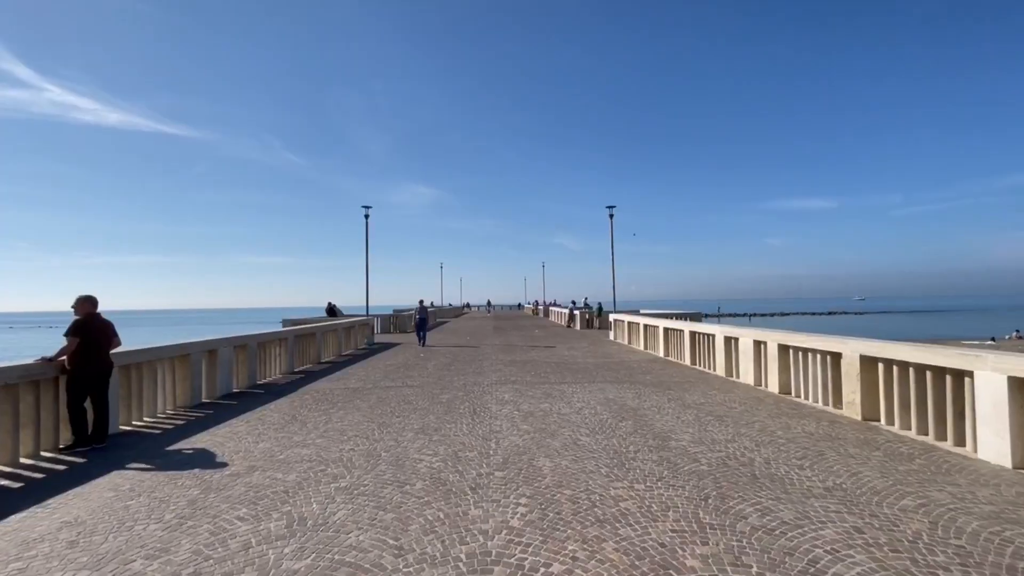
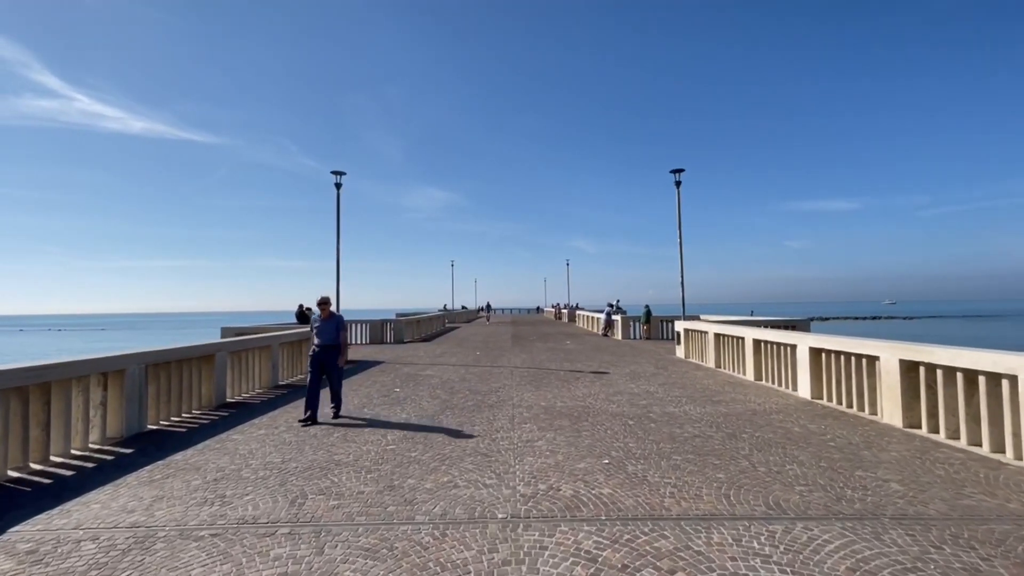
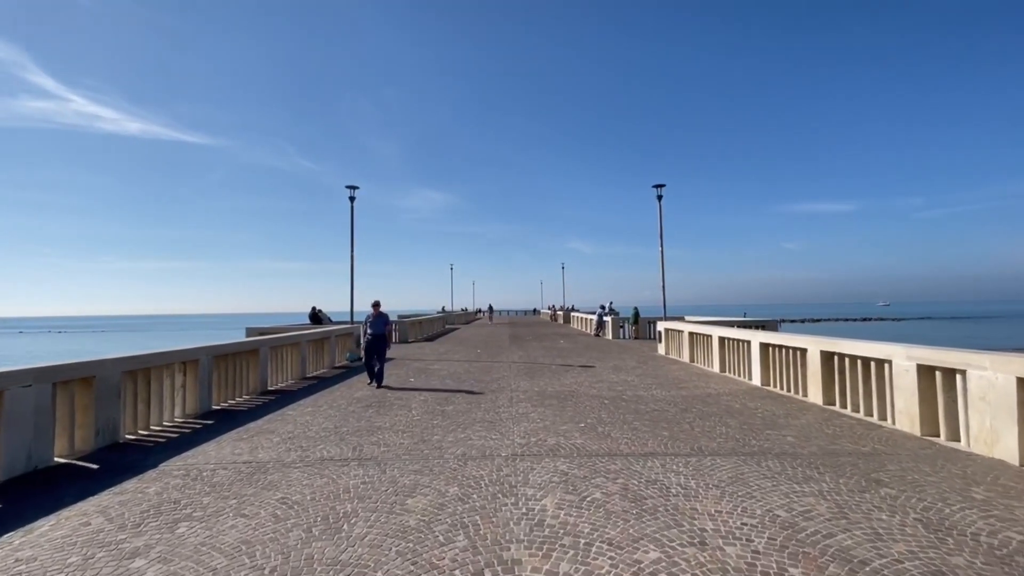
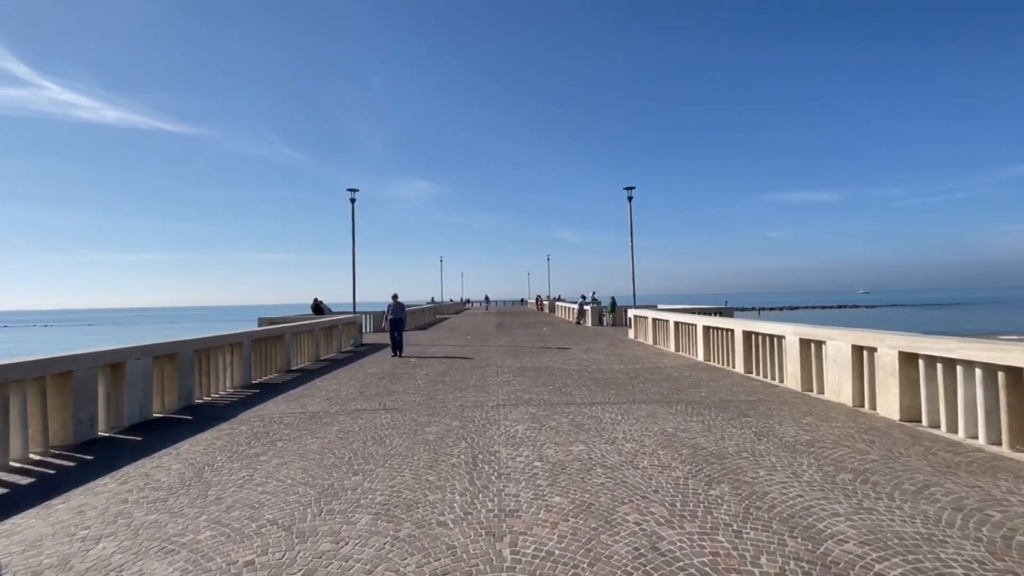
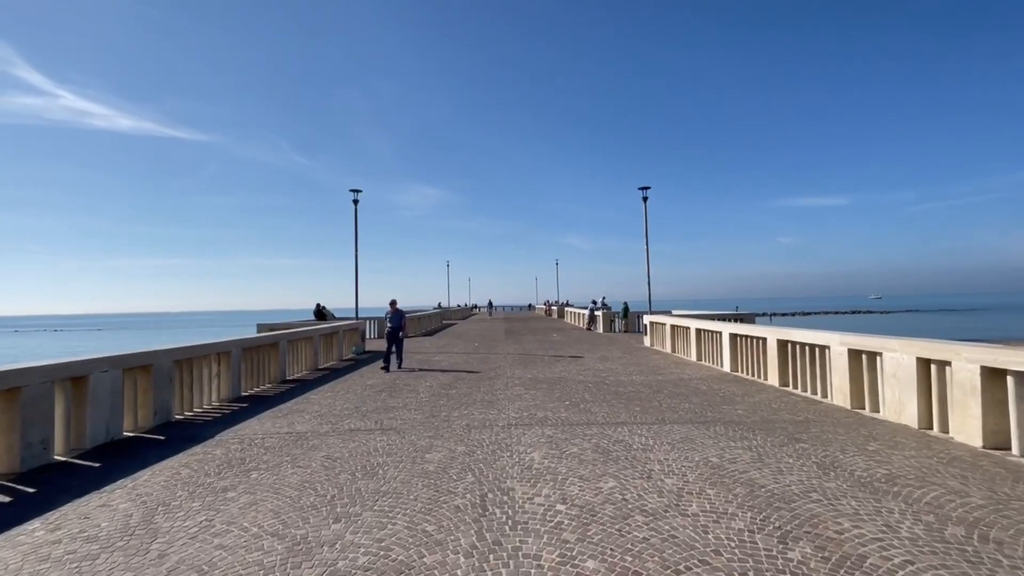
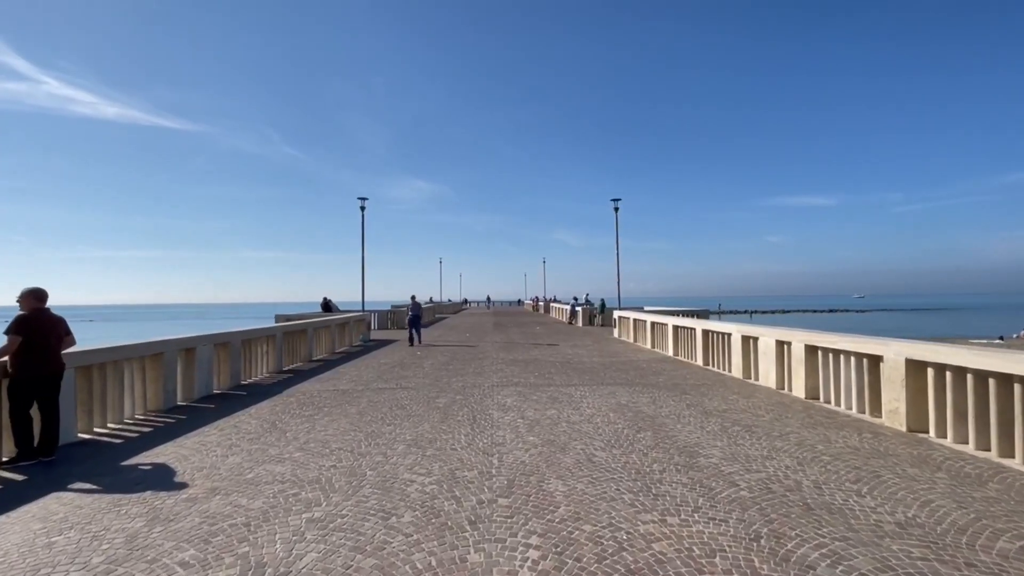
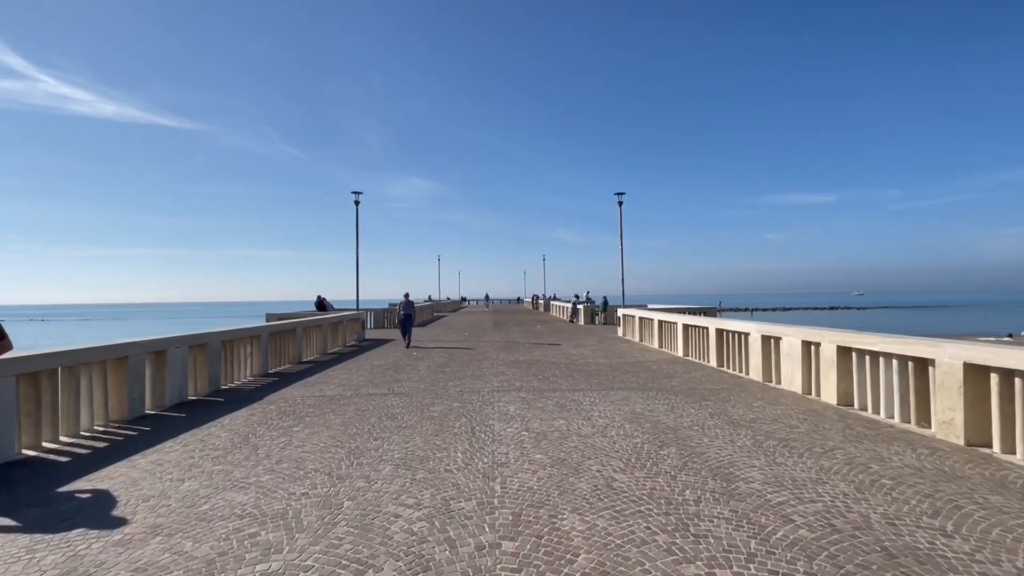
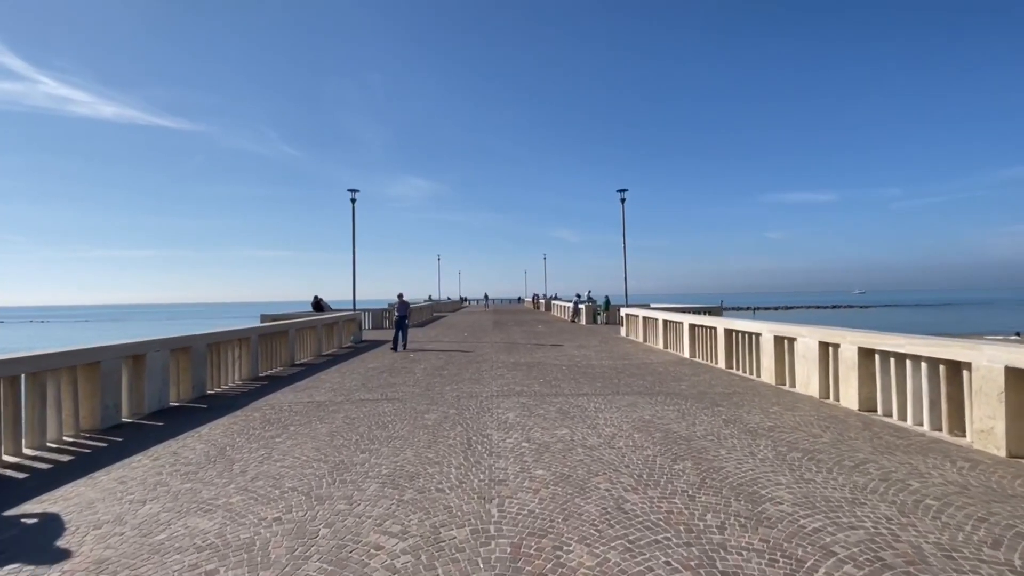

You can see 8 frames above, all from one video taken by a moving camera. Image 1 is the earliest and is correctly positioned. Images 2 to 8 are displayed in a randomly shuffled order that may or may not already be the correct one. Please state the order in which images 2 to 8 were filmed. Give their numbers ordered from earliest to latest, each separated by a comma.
6, 7, 8, 4, 5, 3, 2
